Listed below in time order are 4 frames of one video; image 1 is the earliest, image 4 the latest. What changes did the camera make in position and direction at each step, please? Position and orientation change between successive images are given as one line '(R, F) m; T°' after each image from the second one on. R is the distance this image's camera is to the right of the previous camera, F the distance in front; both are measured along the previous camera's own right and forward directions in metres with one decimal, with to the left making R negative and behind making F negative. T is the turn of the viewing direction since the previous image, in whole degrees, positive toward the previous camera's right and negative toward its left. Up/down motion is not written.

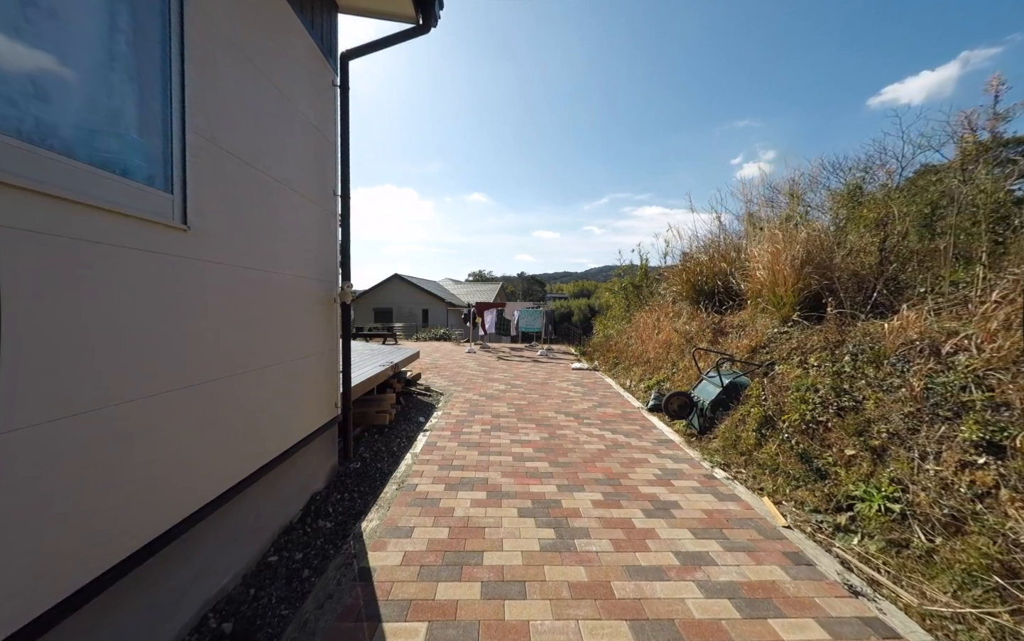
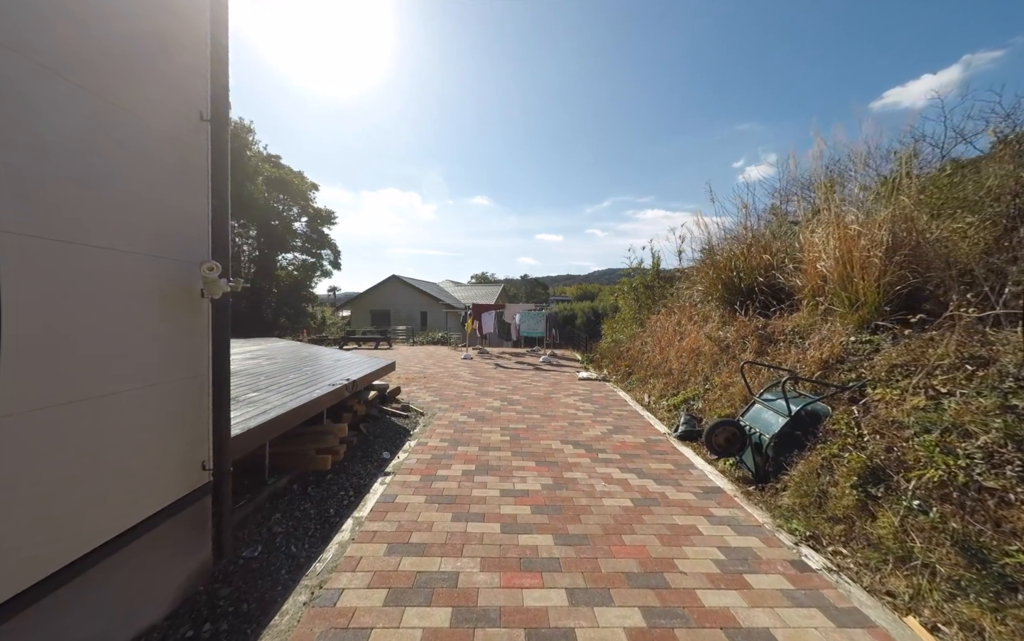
(+0.1, +1.1) m; 0°
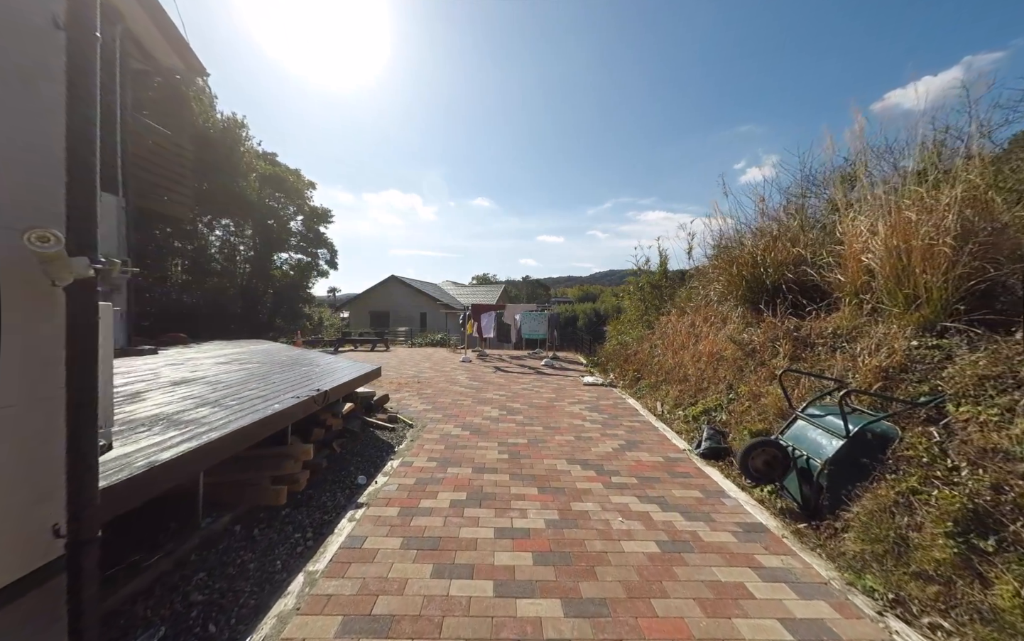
(0.0, +0.5) m; 0°
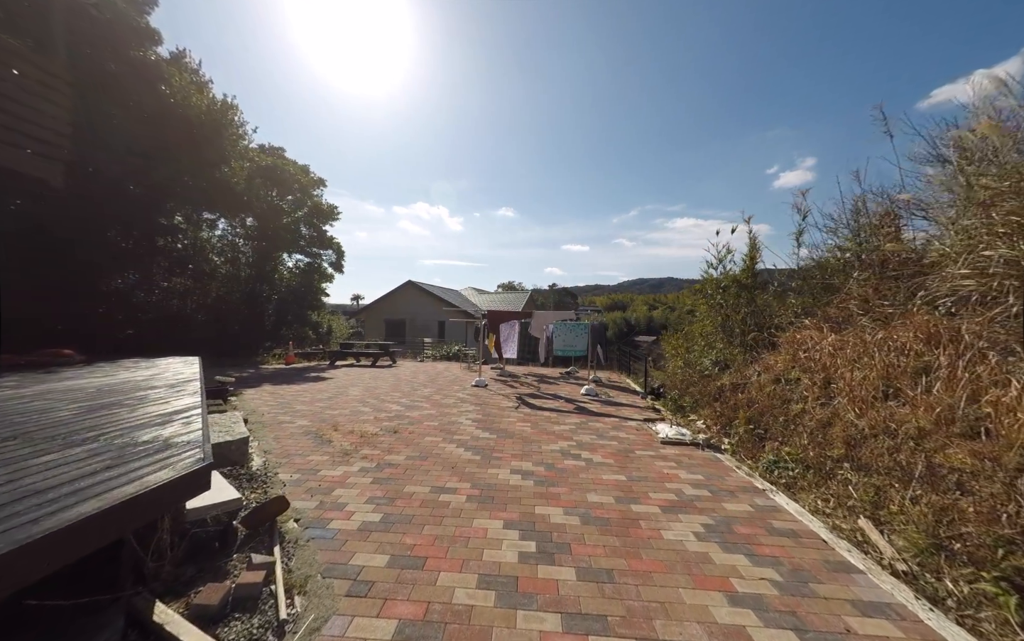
(-0.1, +2.9) m; -4°
